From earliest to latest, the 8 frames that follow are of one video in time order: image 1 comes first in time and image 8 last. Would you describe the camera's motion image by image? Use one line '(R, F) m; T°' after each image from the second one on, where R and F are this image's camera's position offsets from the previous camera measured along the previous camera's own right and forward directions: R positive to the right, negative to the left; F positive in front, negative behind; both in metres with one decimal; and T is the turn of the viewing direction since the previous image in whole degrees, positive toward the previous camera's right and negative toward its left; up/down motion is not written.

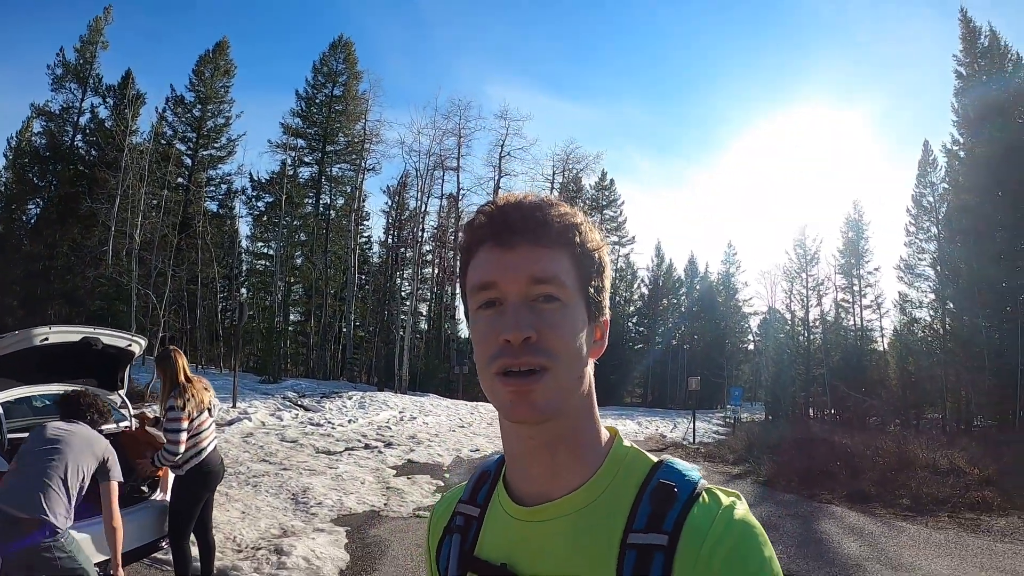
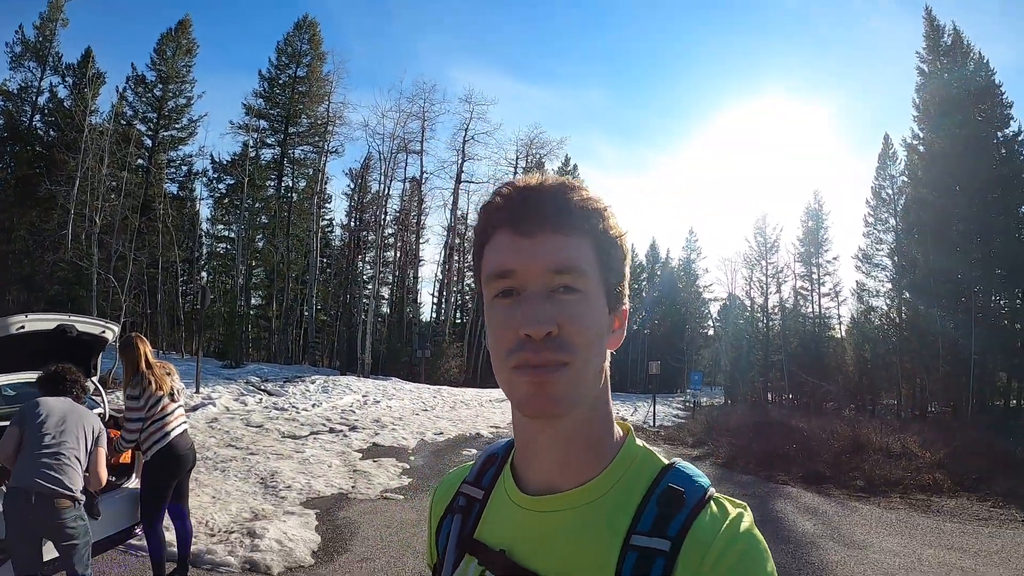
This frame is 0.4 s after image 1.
(0.0, -0.1) m; +2°
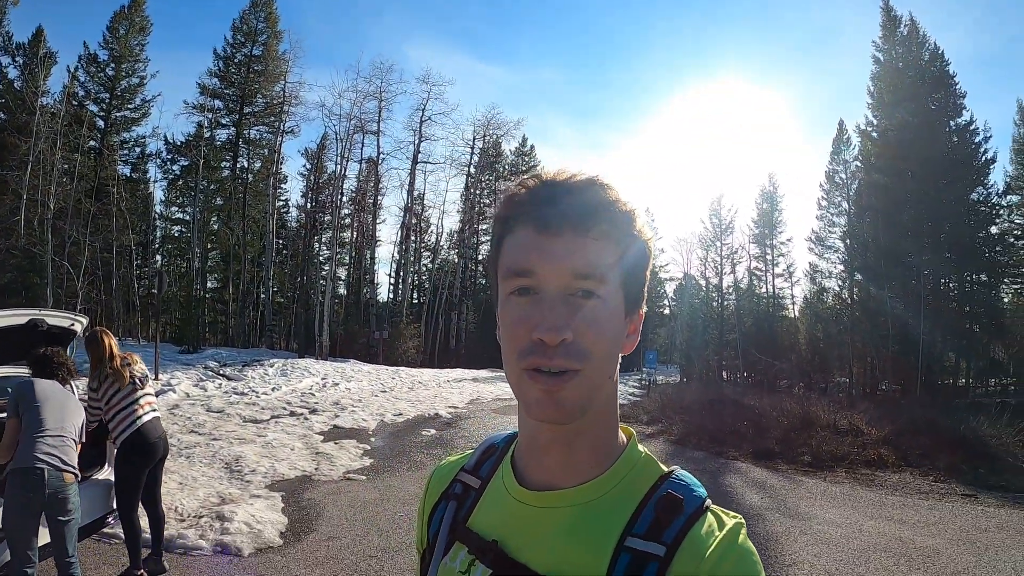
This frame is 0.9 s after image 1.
(0.0, -0.2) m; +4°
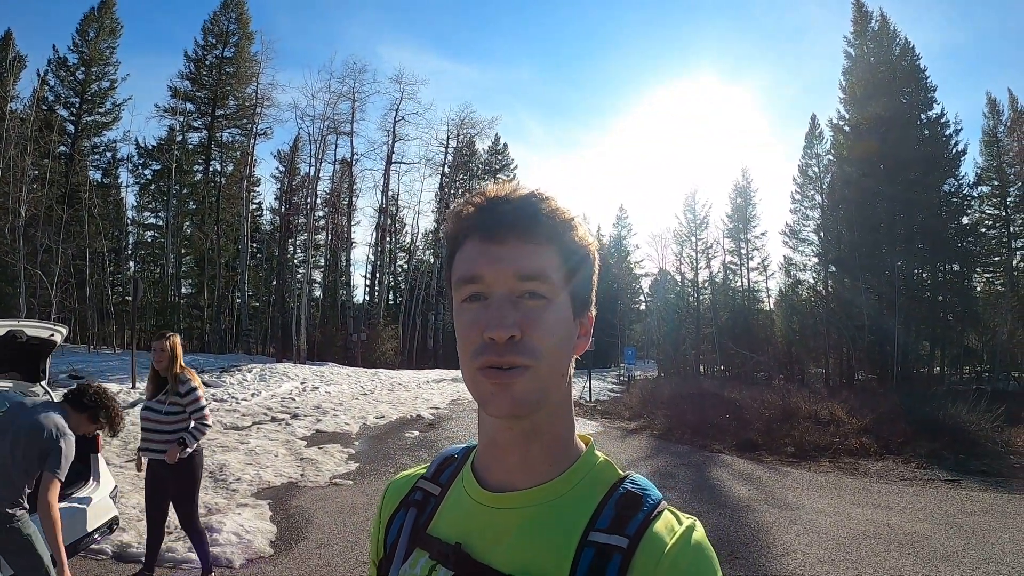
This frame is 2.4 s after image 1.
(-0.1, 0.0) m; +2°
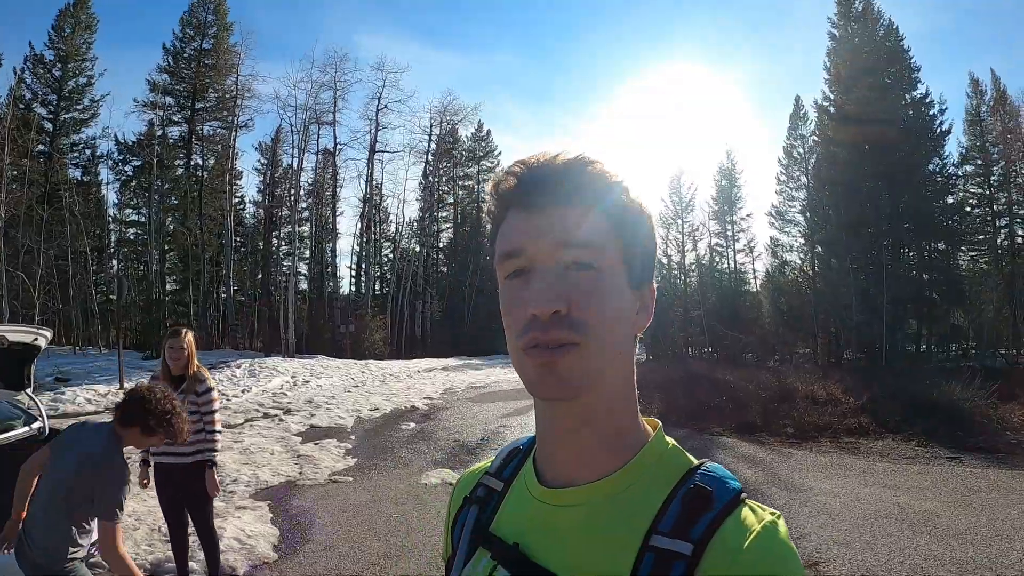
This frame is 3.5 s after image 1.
(-0.1, +0.2) m; +1°
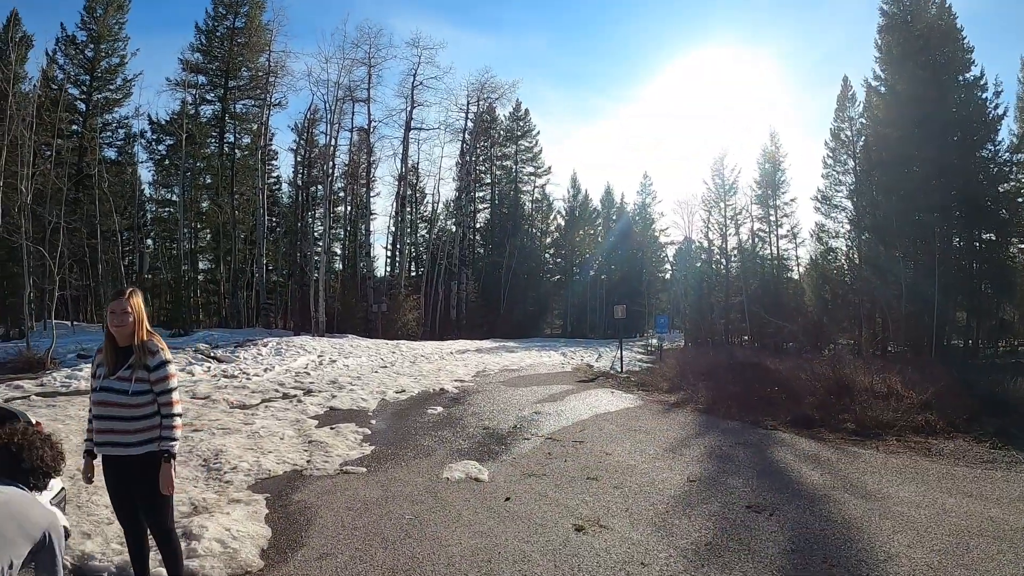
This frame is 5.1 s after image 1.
(0.0, +0.9) m; -3°
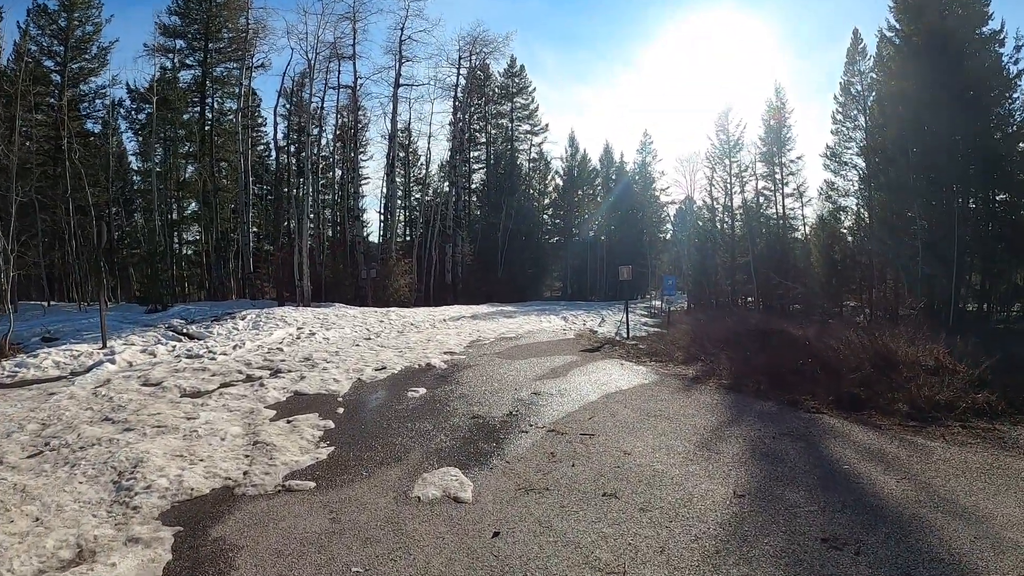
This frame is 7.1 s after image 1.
(+0.1, +1.5) m; 0°
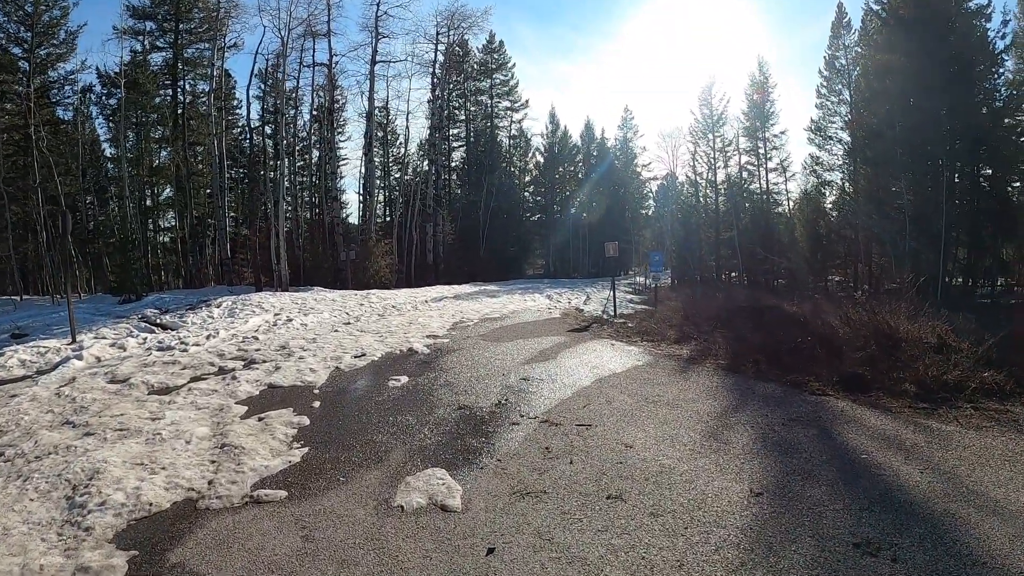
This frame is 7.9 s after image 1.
(0.0, +0.5) m; +1°
